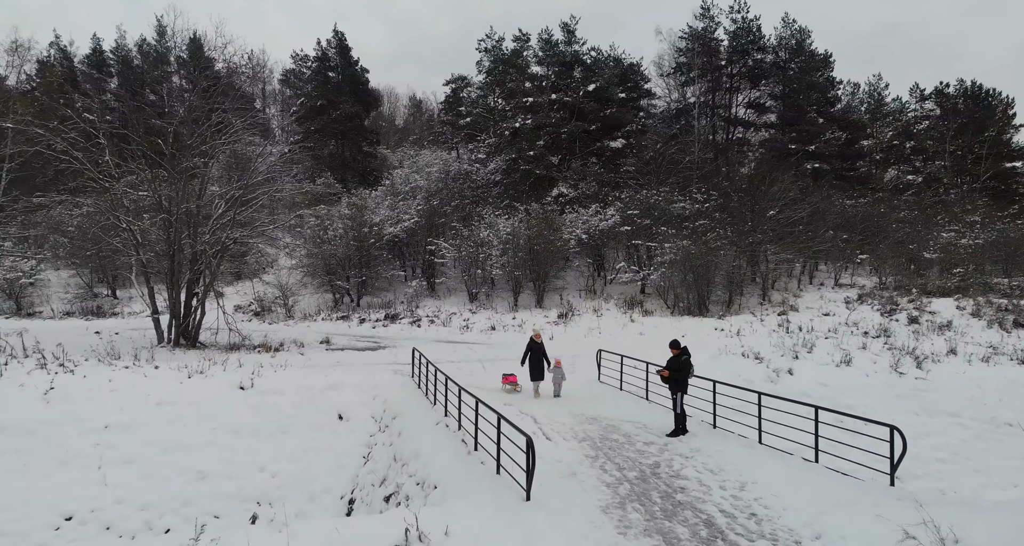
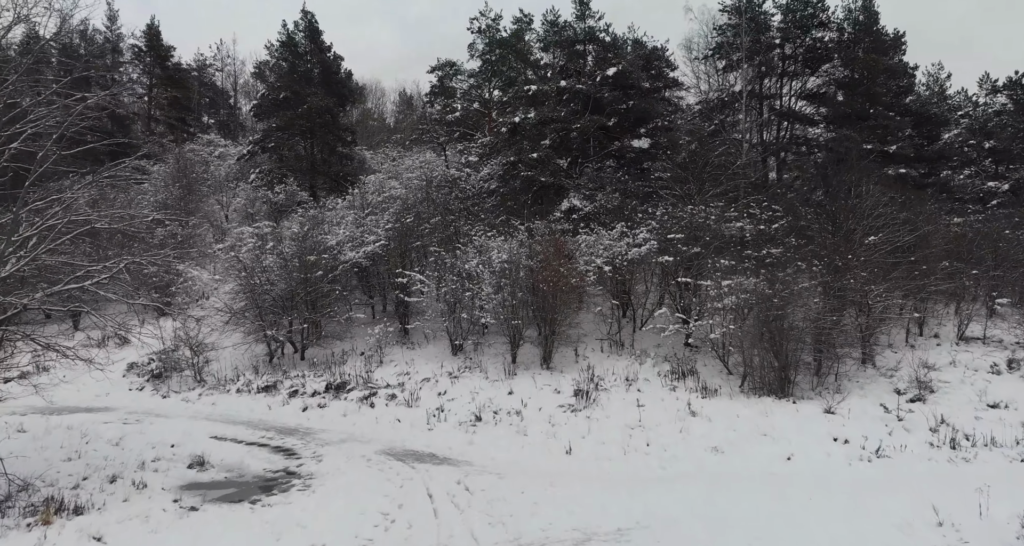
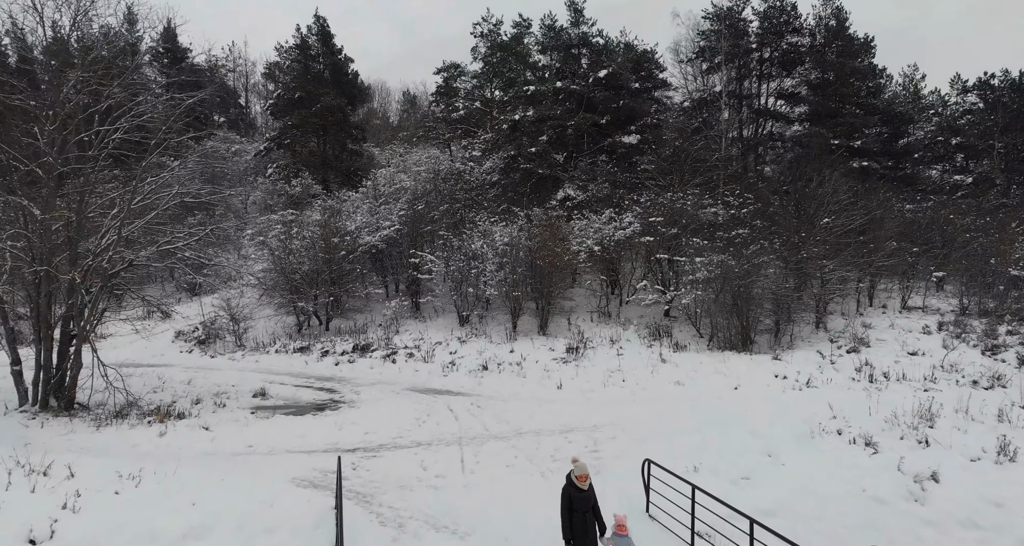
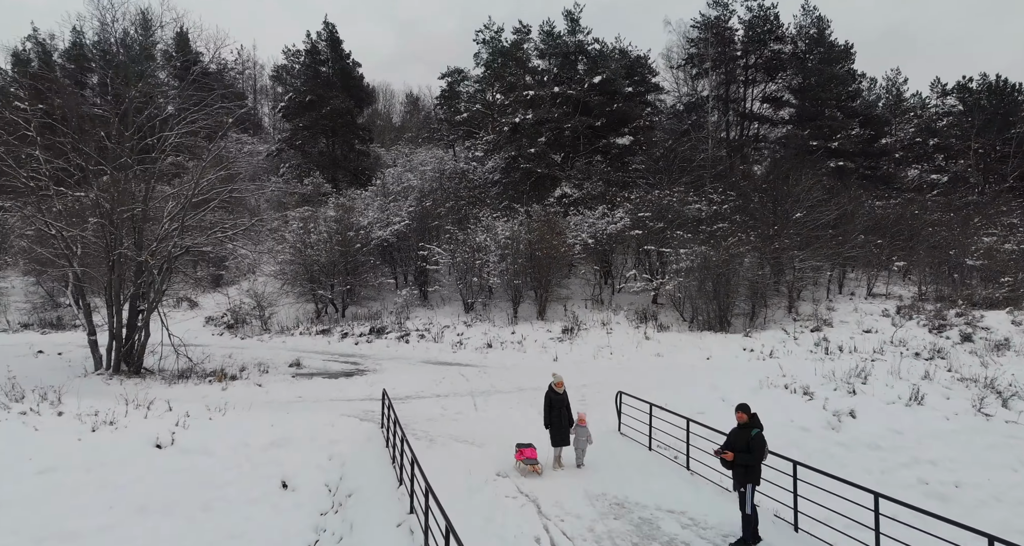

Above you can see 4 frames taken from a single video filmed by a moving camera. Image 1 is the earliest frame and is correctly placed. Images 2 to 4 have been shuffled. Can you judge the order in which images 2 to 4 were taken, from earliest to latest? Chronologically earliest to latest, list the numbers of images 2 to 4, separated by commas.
4, 3, 2
